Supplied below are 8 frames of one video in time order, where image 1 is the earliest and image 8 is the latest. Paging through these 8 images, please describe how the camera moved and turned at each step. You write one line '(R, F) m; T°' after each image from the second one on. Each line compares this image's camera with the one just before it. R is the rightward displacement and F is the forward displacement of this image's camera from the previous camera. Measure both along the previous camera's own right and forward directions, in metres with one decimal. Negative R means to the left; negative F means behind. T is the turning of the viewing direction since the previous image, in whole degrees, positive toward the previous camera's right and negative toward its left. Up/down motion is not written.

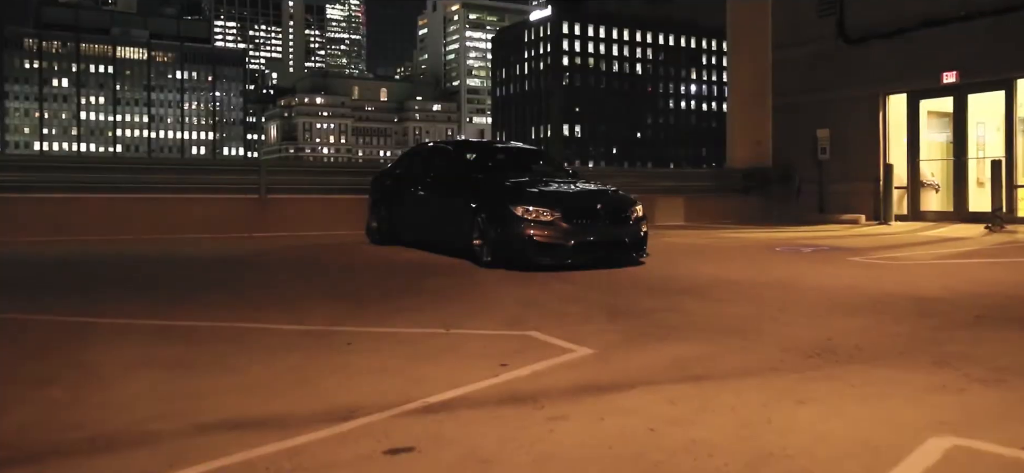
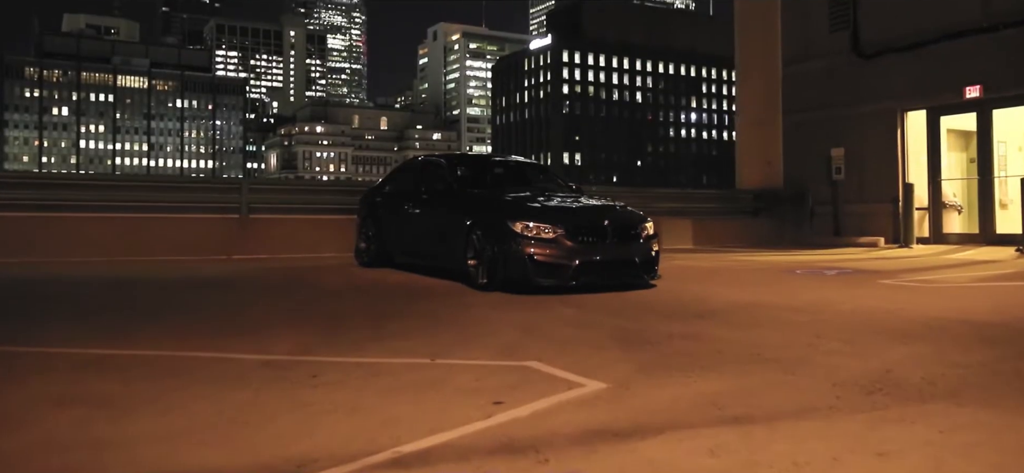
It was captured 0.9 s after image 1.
(0.0, +0.8) m; 0°
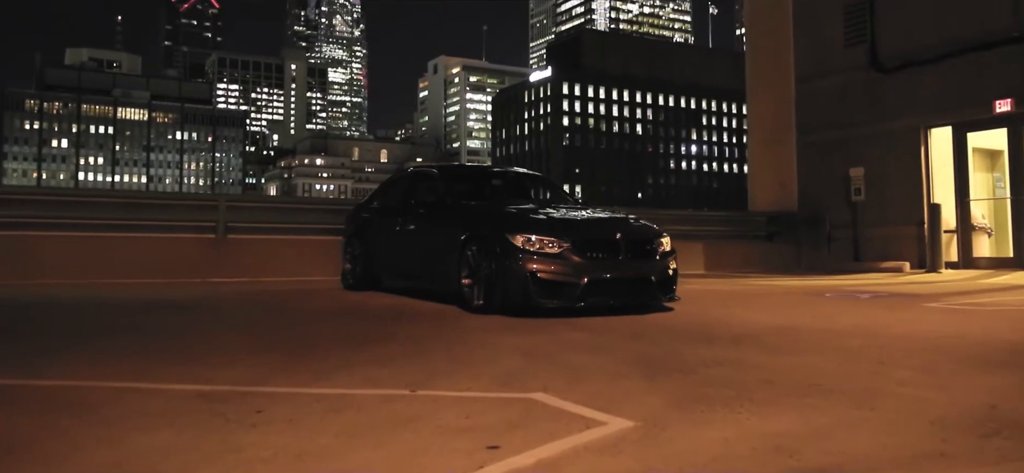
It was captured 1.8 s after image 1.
(0.0, +0.9) m; 0°
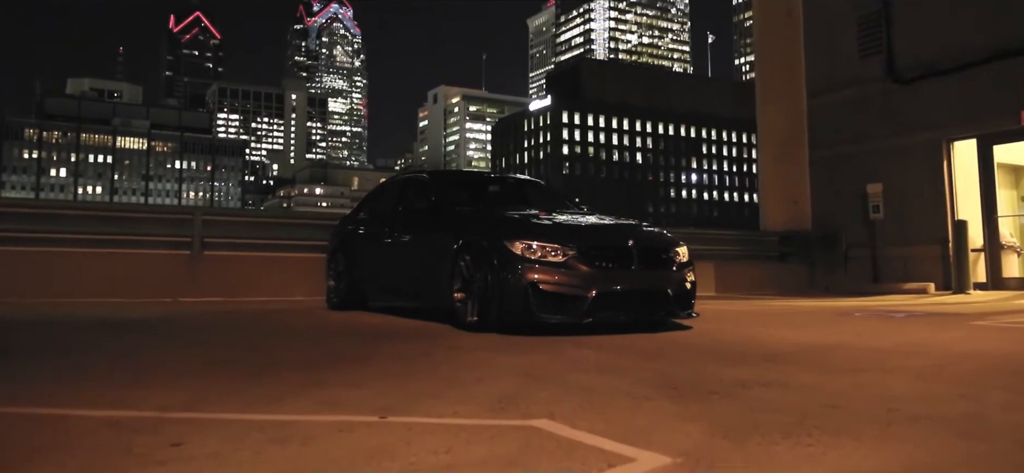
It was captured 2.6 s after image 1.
(0.0, +0.8) m; 0°
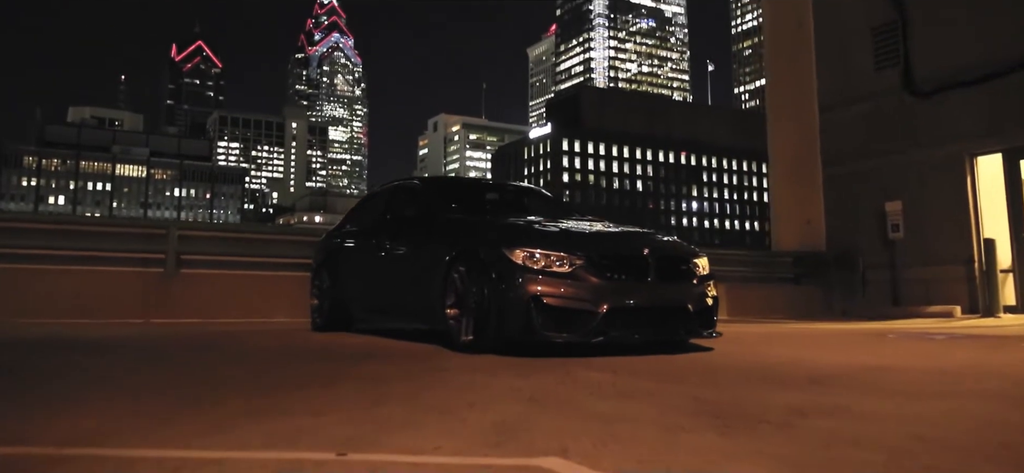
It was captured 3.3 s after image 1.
(0.0, +0.7) m; 0°
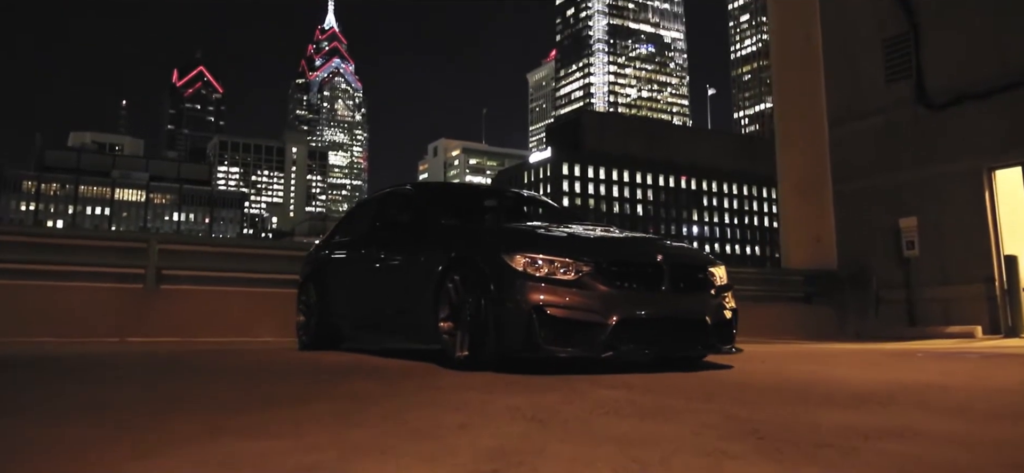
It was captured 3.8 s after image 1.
(0.0, +0.5) m; 0°
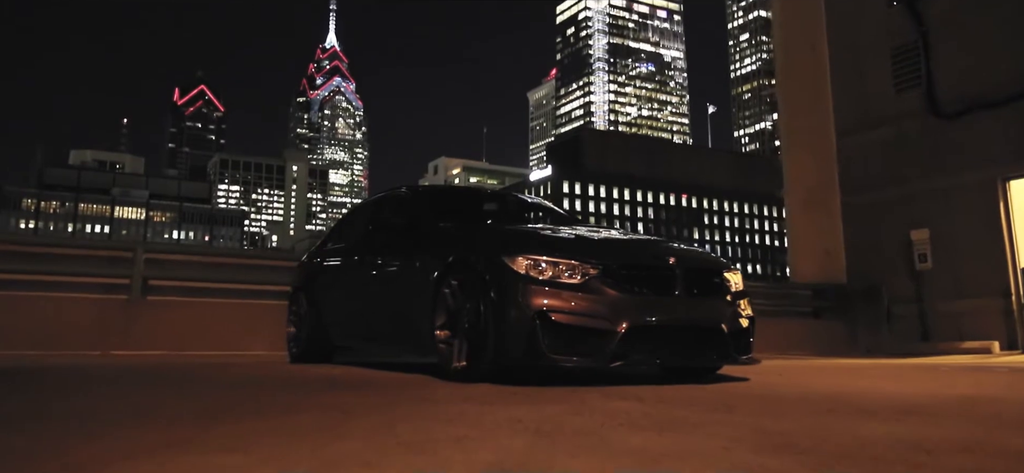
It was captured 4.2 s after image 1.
(0.0, +0.3) m; 0°
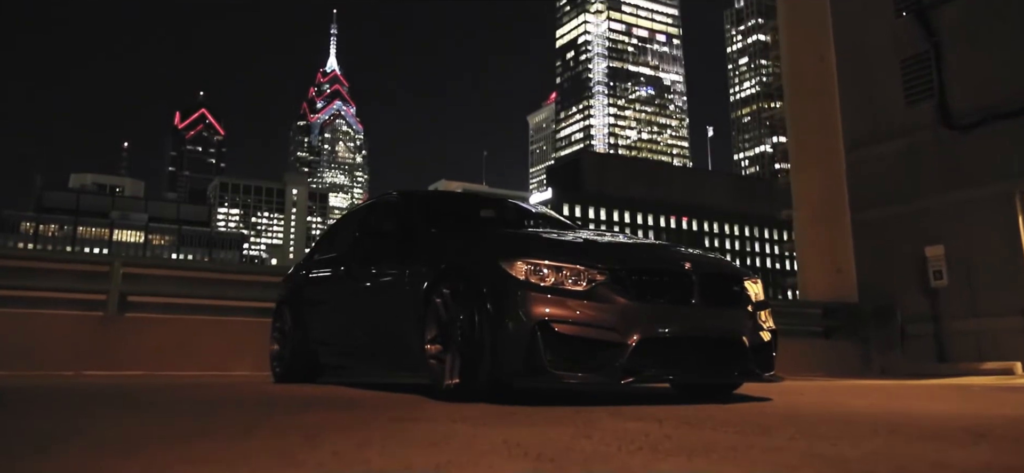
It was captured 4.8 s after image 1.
(0.0, +0.4) m; 0°
